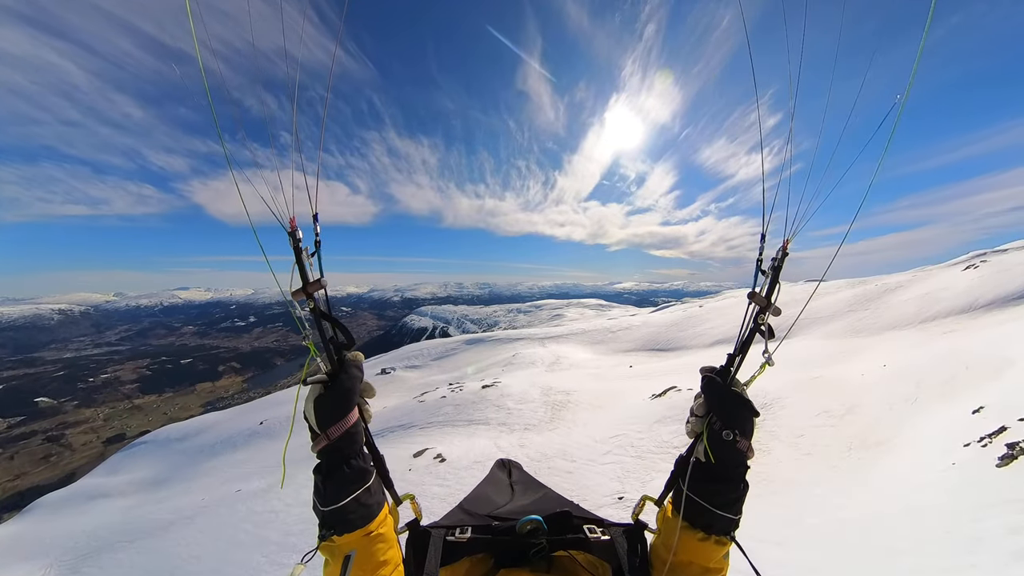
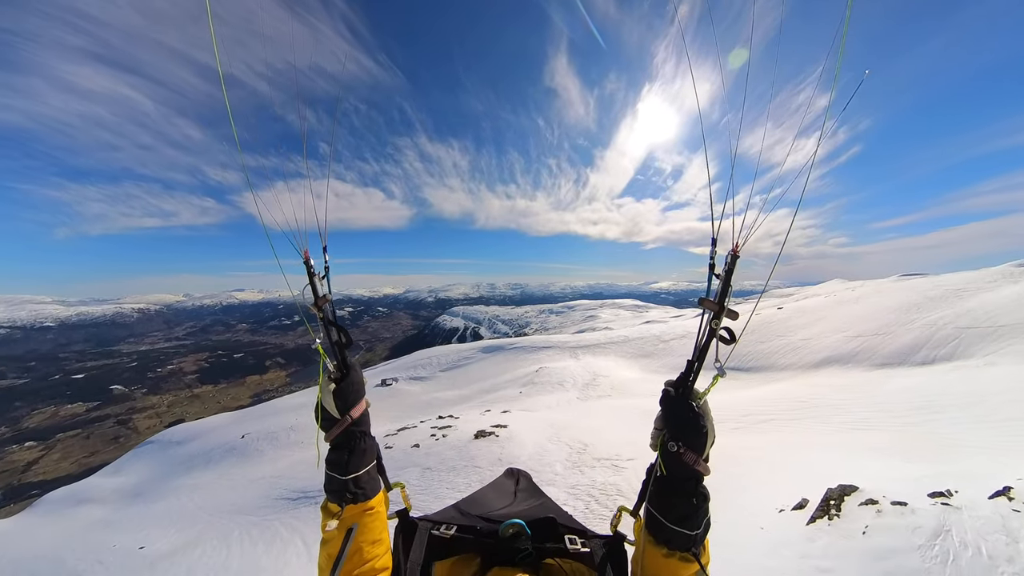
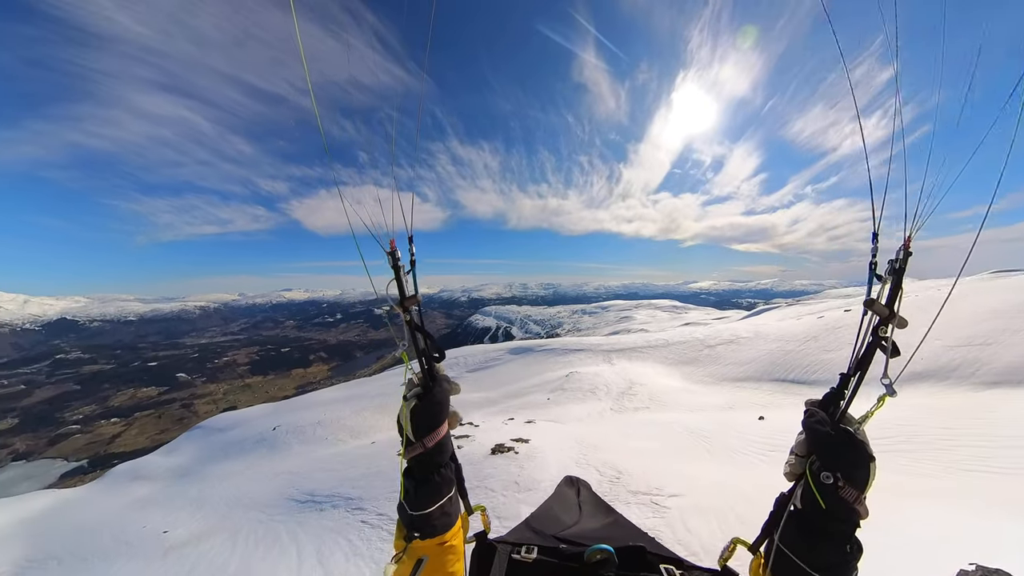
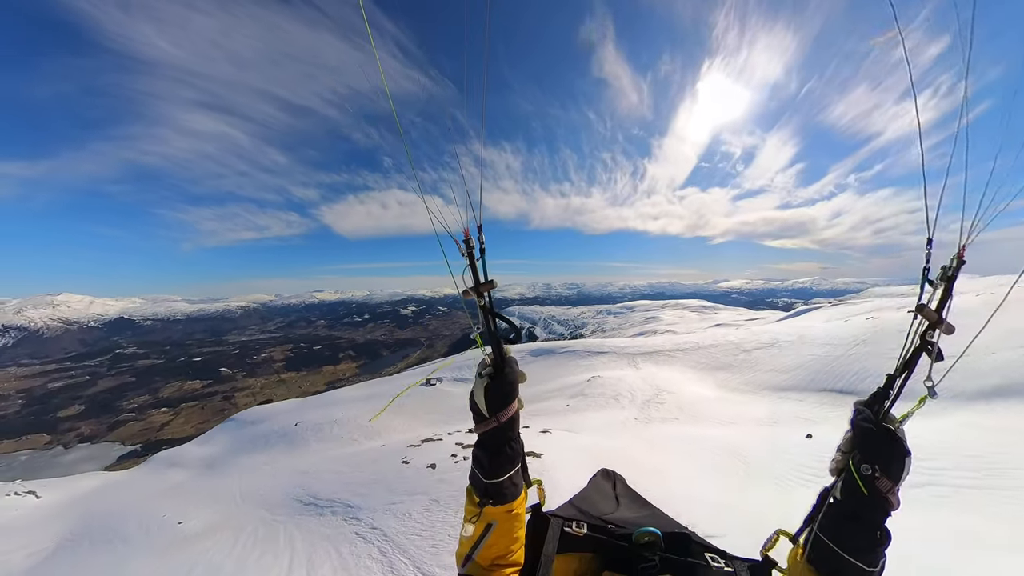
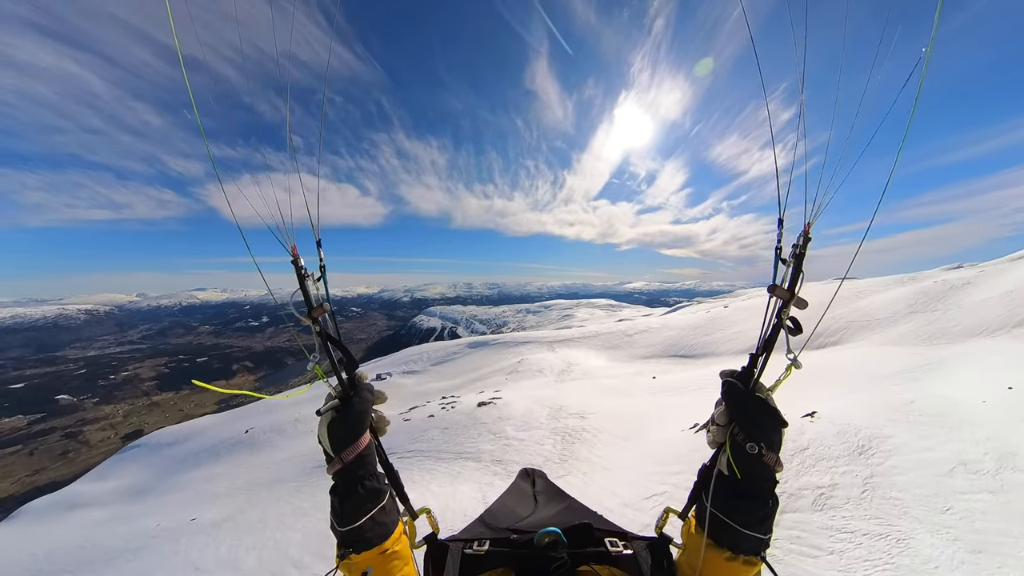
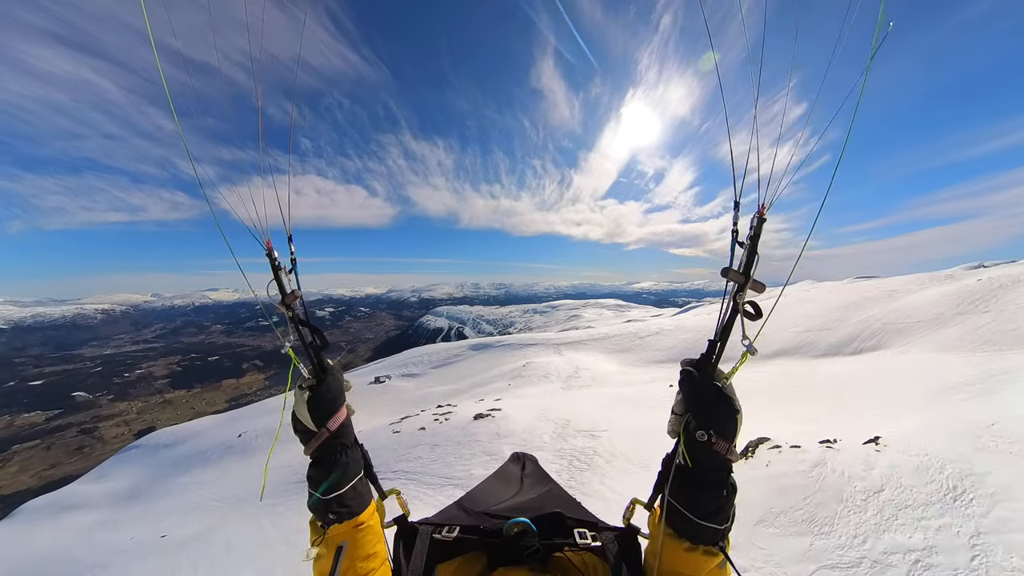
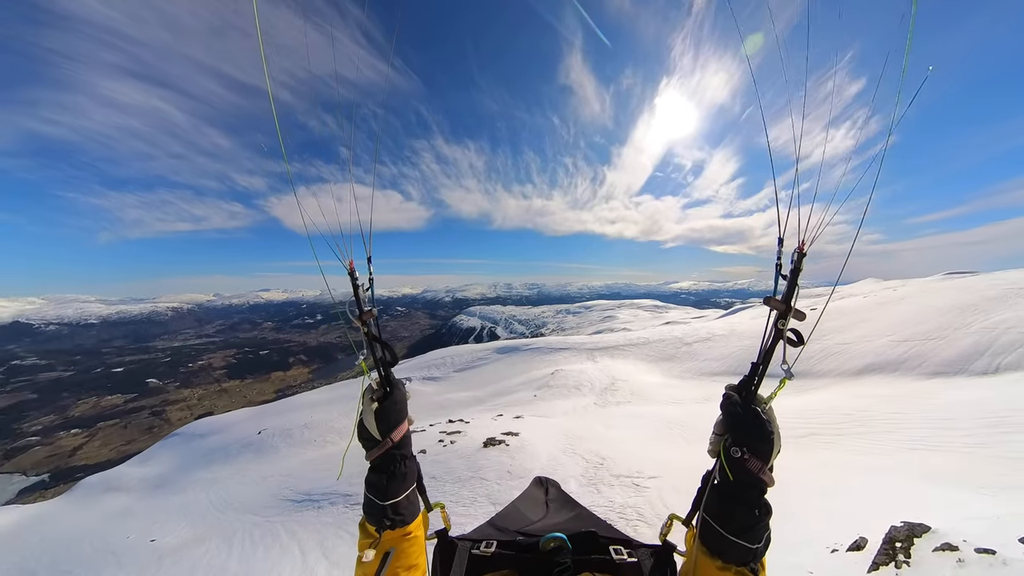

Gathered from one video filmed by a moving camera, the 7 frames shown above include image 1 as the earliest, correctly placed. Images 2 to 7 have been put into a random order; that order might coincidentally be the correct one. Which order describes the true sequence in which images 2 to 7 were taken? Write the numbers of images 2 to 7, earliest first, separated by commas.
5, 6, 2, 7, 3, 4
